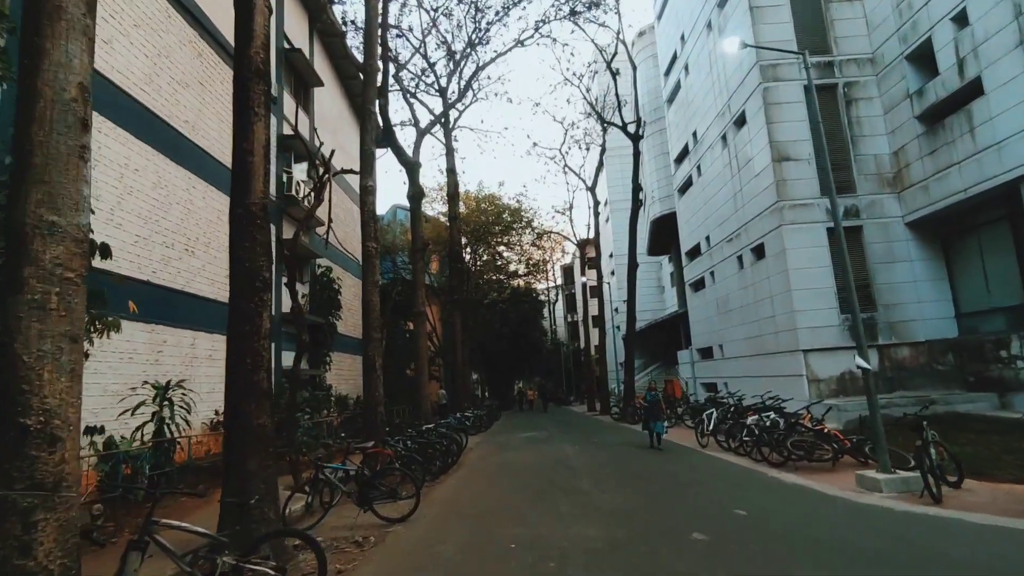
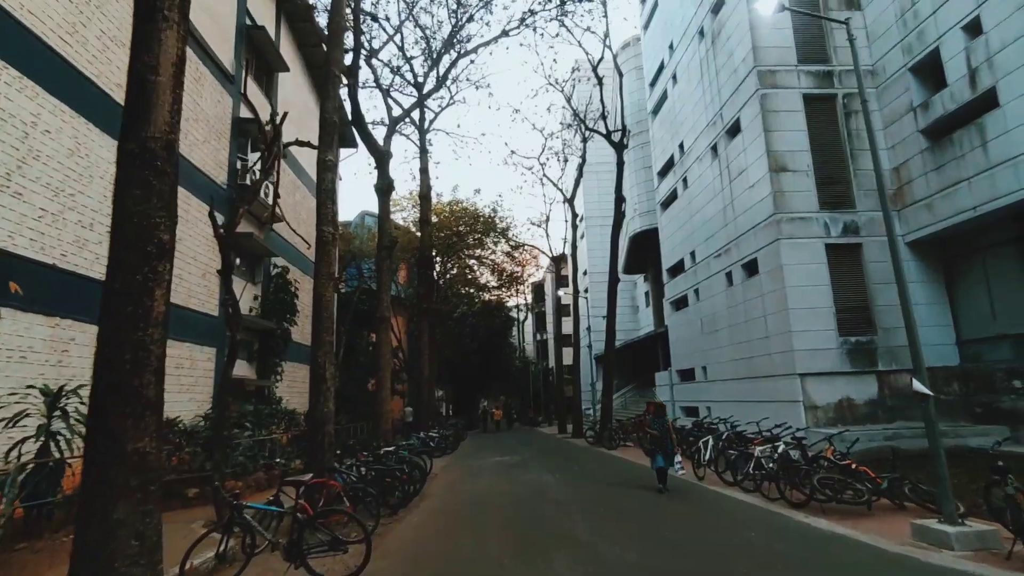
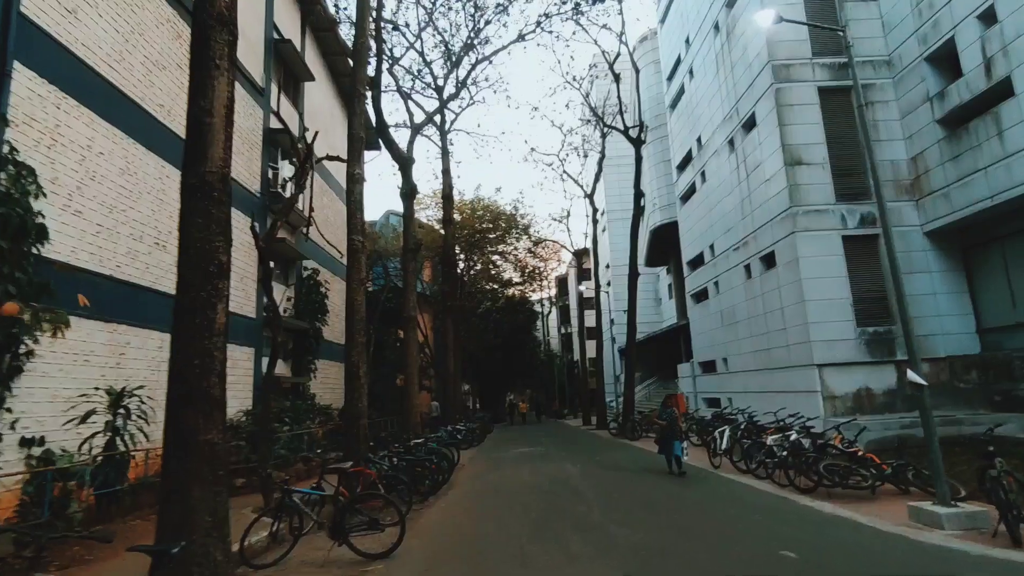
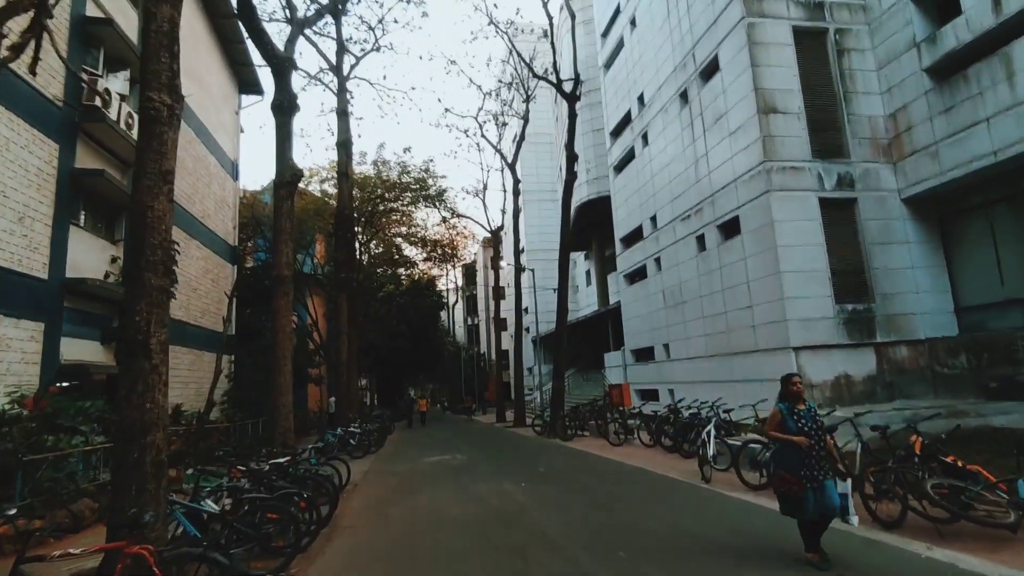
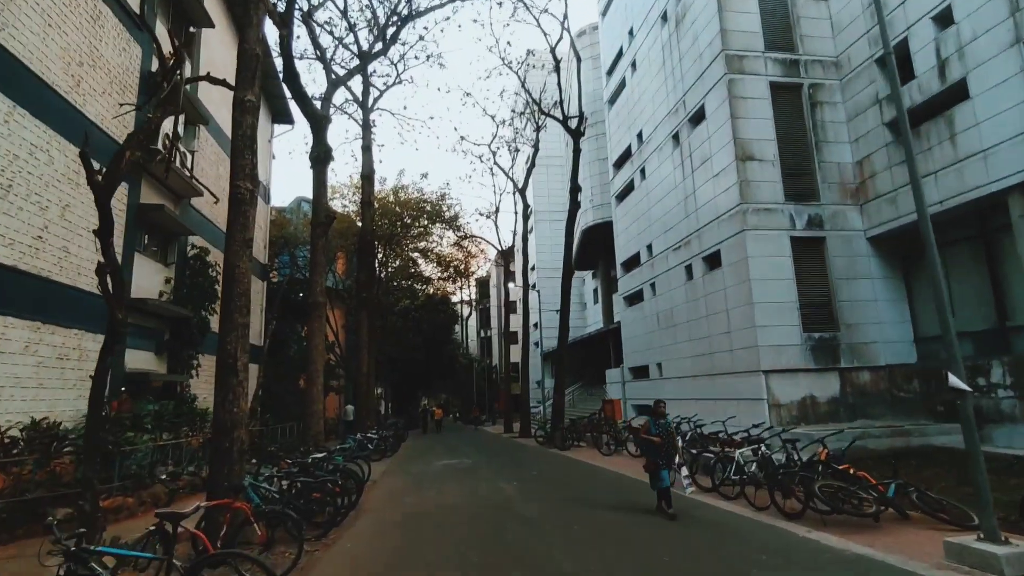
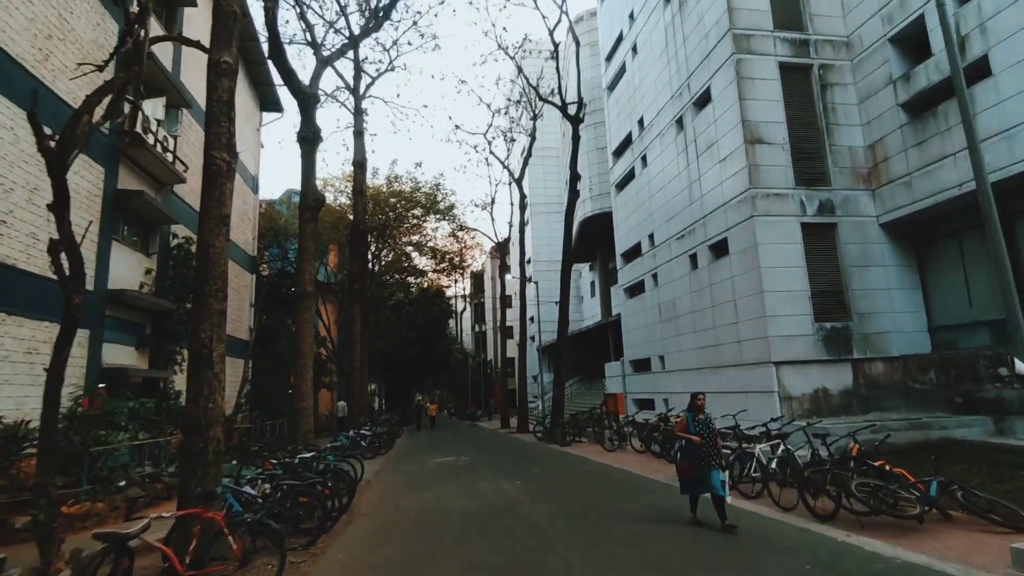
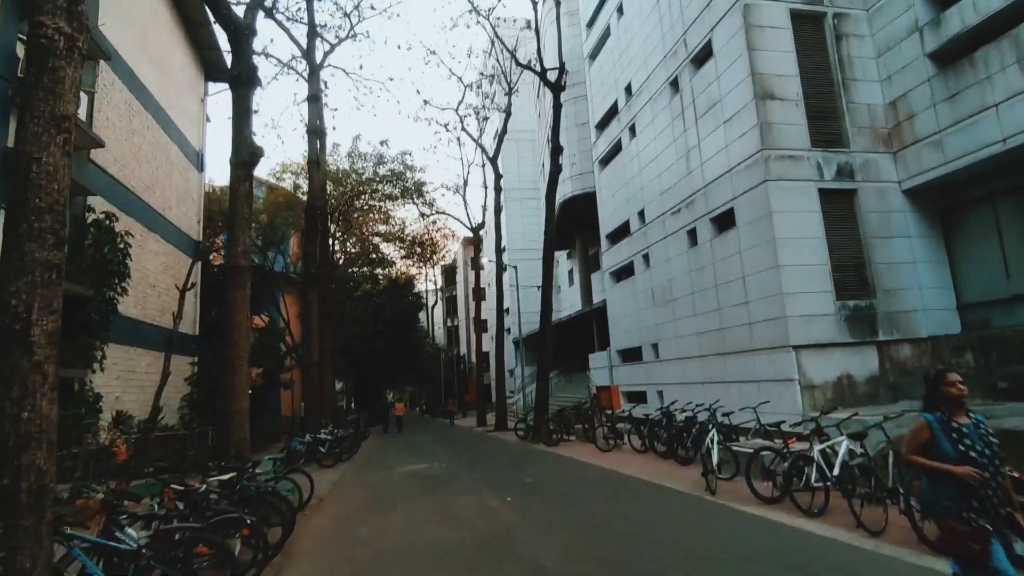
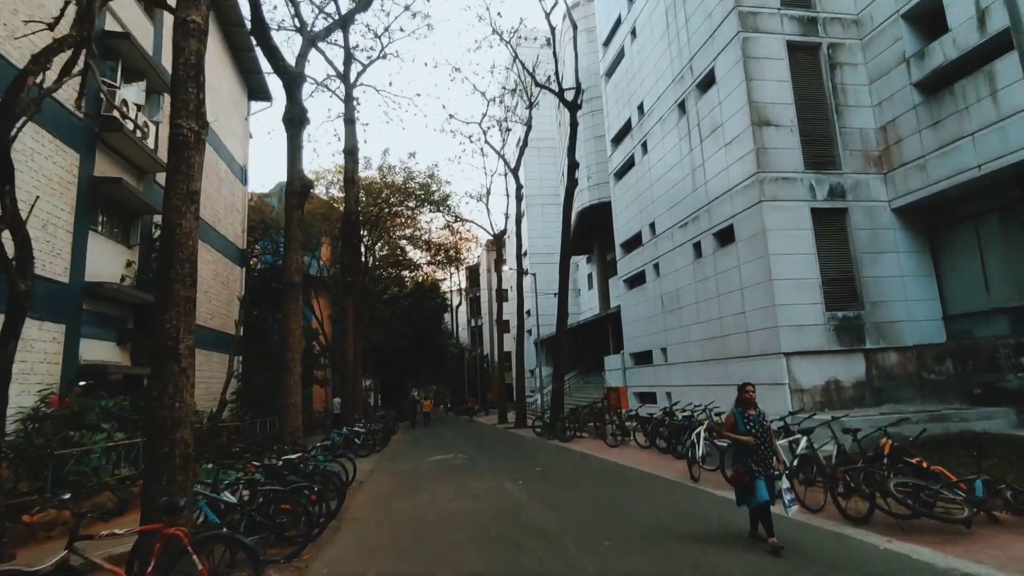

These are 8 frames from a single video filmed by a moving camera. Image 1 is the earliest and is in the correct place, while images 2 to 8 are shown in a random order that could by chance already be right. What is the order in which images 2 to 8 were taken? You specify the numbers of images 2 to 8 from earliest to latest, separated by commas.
3, 2, 5, 6, 8, 4, 7
